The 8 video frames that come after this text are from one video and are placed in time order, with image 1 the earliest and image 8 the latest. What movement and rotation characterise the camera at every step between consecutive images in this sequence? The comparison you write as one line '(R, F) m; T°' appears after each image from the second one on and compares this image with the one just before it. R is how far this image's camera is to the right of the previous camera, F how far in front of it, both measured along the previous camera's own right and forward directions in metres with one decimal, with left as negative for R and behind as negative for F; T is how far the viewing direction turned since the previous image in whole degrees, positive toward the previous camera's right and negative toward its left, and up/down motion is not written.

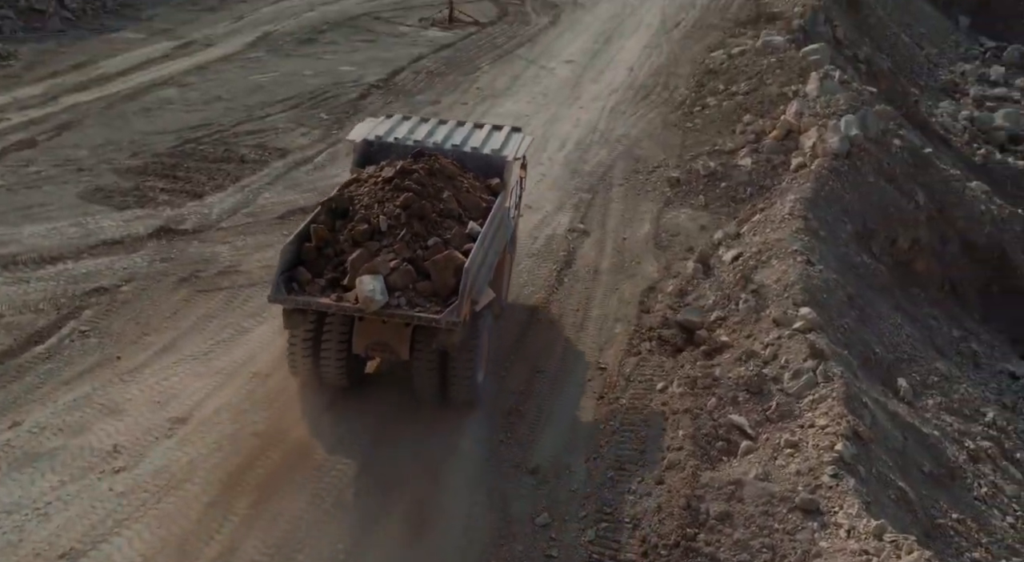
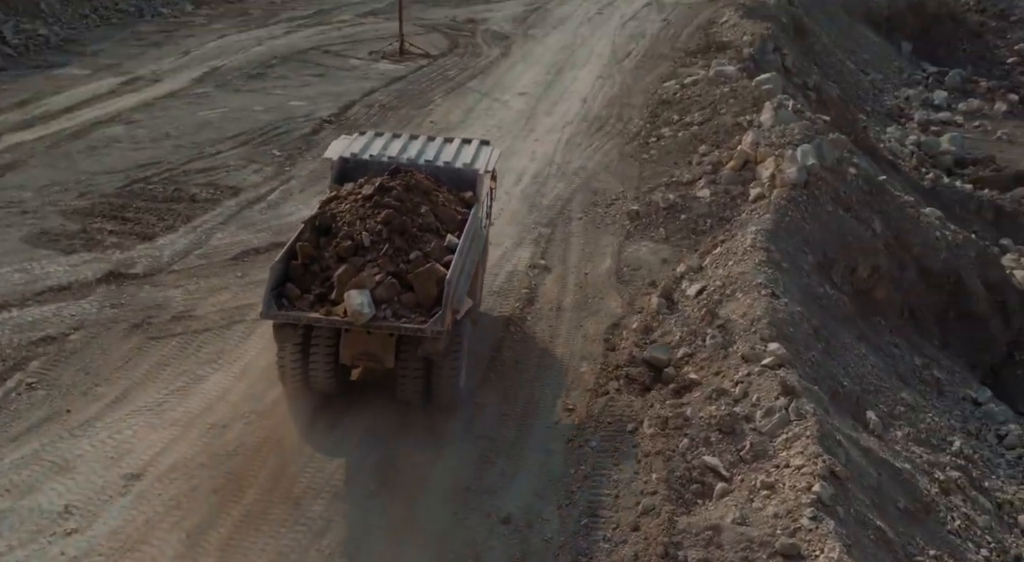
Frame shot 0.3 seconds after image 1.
(-0.1, +0.2) m; +3°
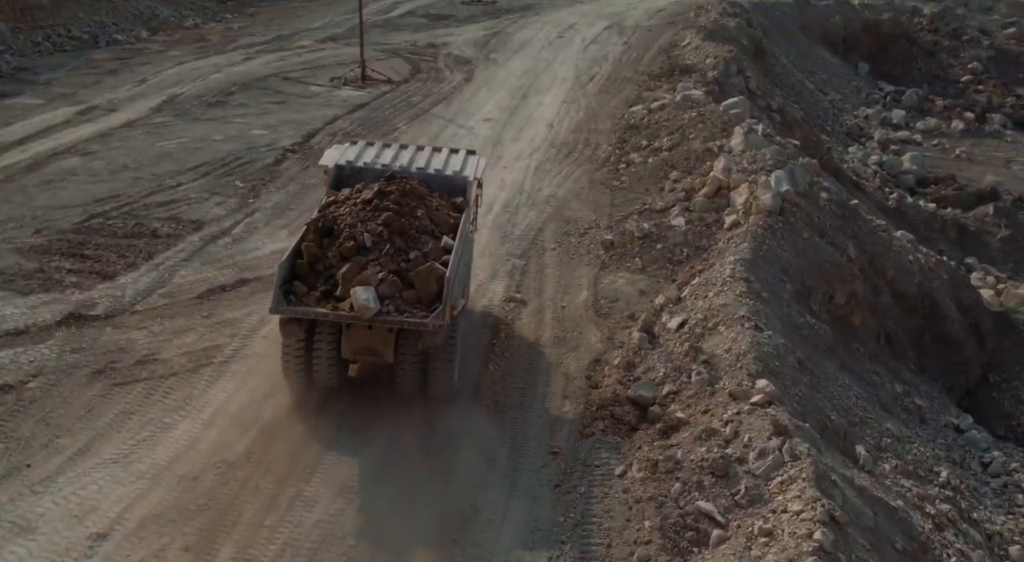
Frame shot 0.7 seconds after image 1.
(-0.2, +0.3) m; +2°
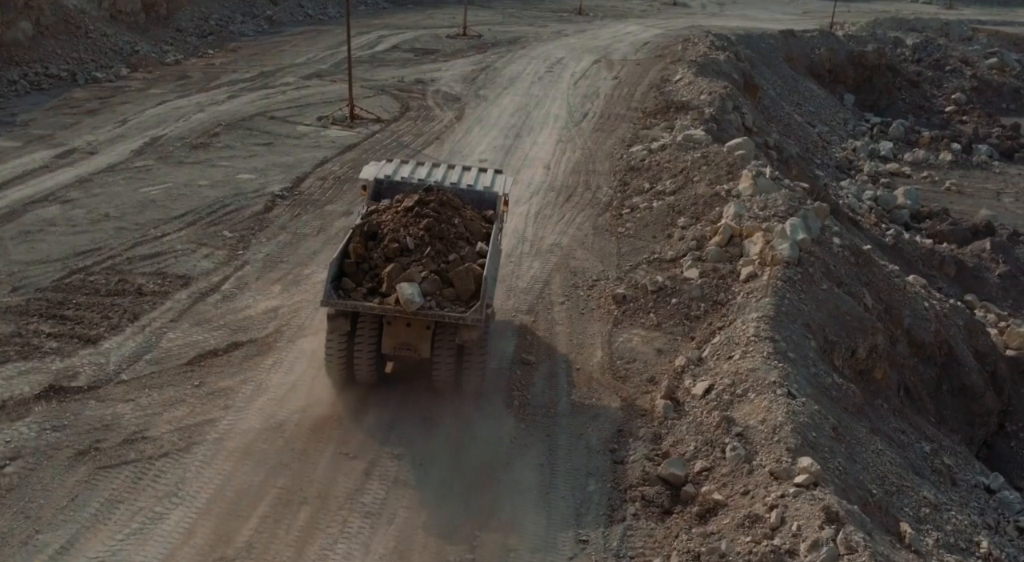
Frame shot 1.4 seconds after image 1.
(-0.3, +0.6) m; +1°
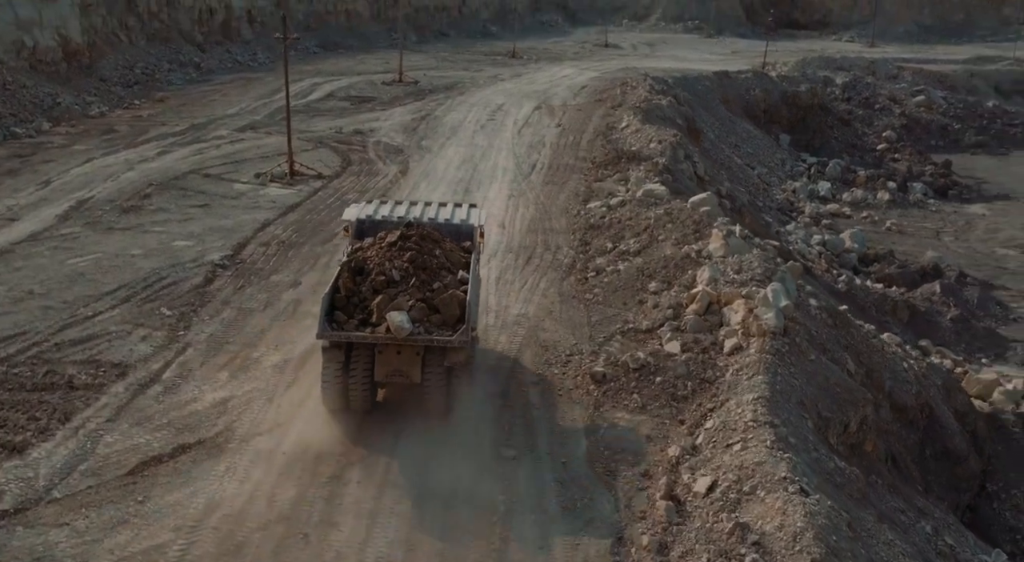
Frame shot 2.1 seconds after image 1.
(-0.4, +0.8) m; +4°
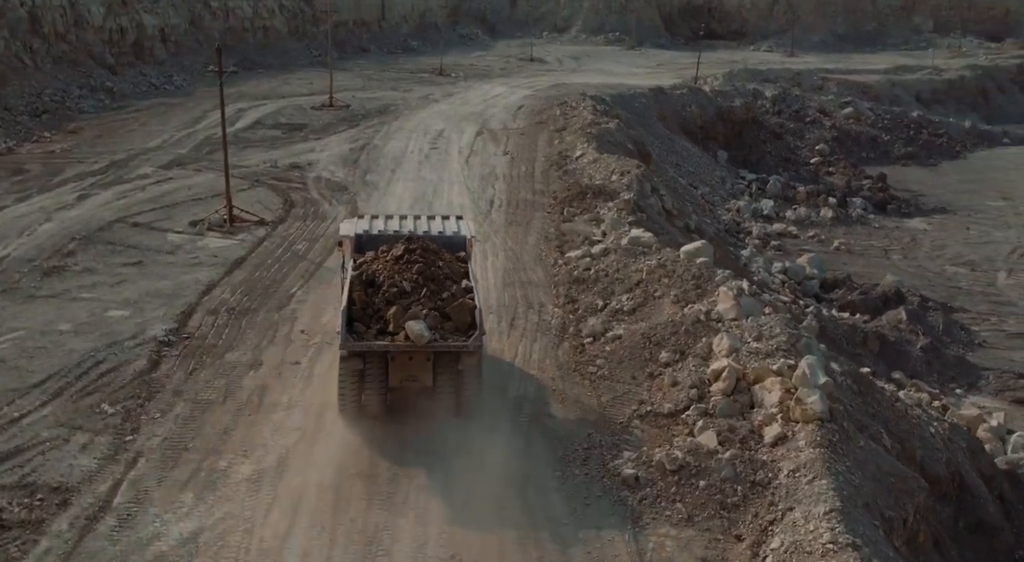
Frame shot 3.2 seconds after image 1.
(-0.9, +1.5) m; +5°
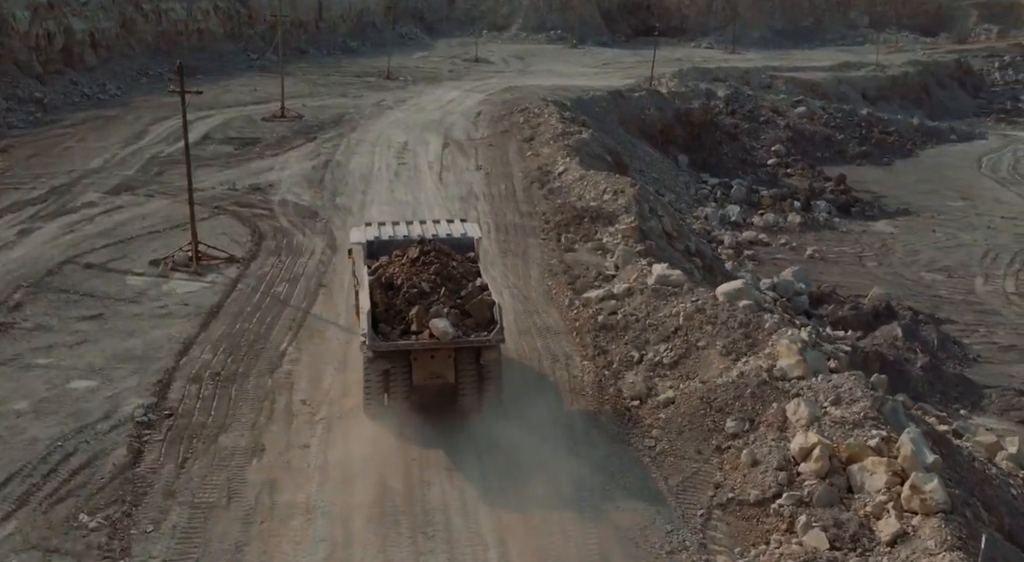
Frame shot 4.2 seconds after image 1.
(-1.1, +1.6) m; +4°
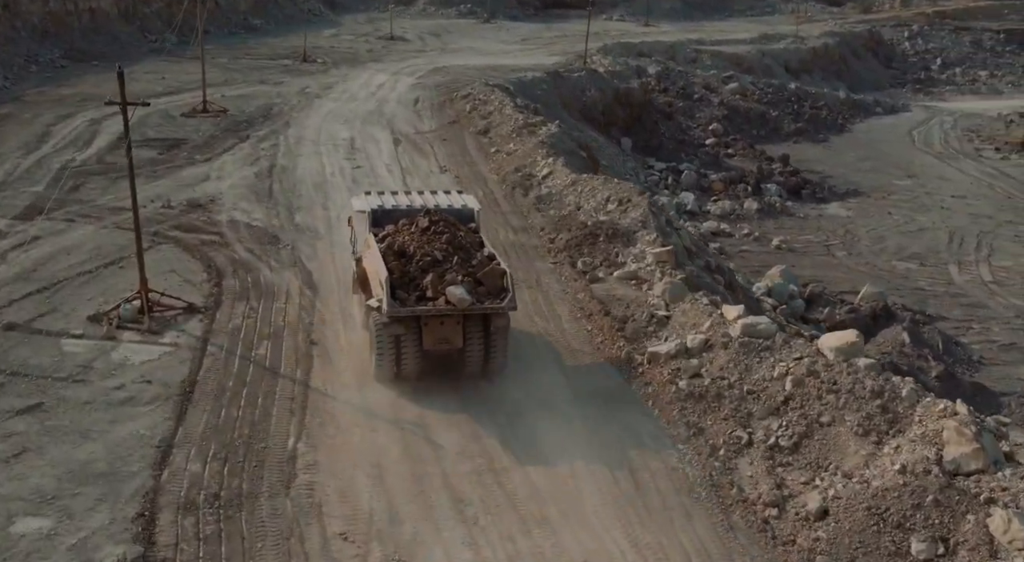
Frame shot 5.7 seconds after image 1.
(-1.6, +2.8) m; +6°
